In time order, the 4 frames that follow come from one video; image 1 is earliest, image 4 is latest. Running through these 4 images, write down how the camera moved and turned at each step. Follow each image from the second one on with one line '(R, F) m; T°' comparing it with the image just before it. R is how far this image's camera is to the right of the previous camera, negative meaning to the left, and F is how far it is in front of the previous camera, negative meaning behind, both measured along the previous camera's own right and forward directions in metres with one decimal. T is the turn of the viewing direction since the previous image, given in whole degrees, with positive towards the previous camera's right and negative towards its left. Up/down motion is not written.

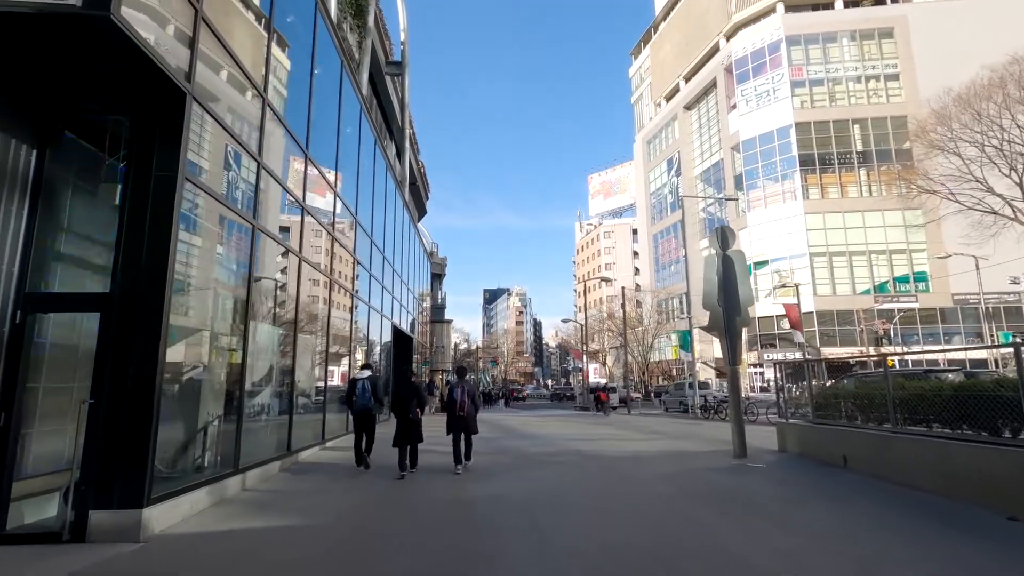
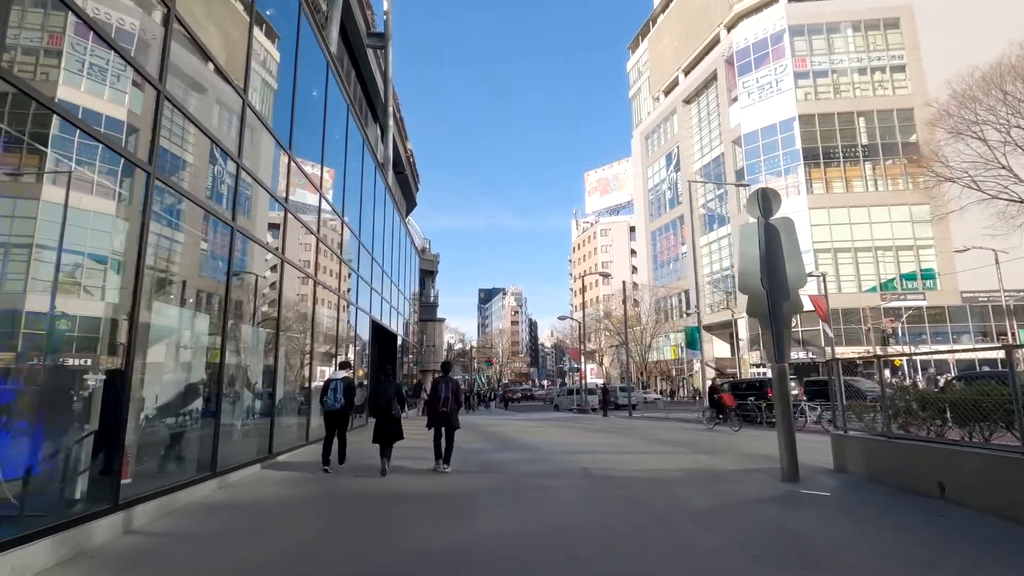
(+0.1, +1.6) m; 0°
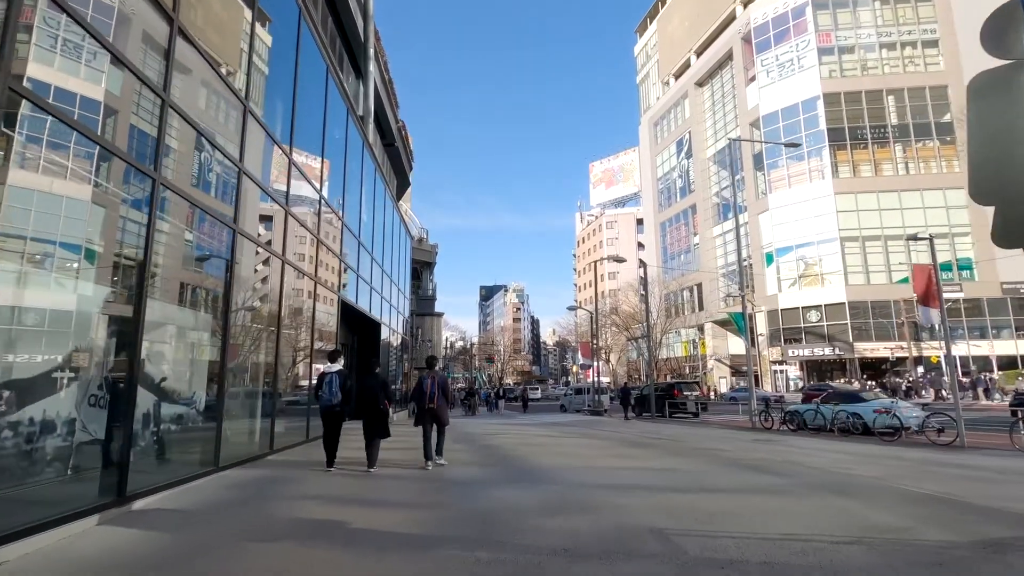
(-0.1, +3.0) m; 0°
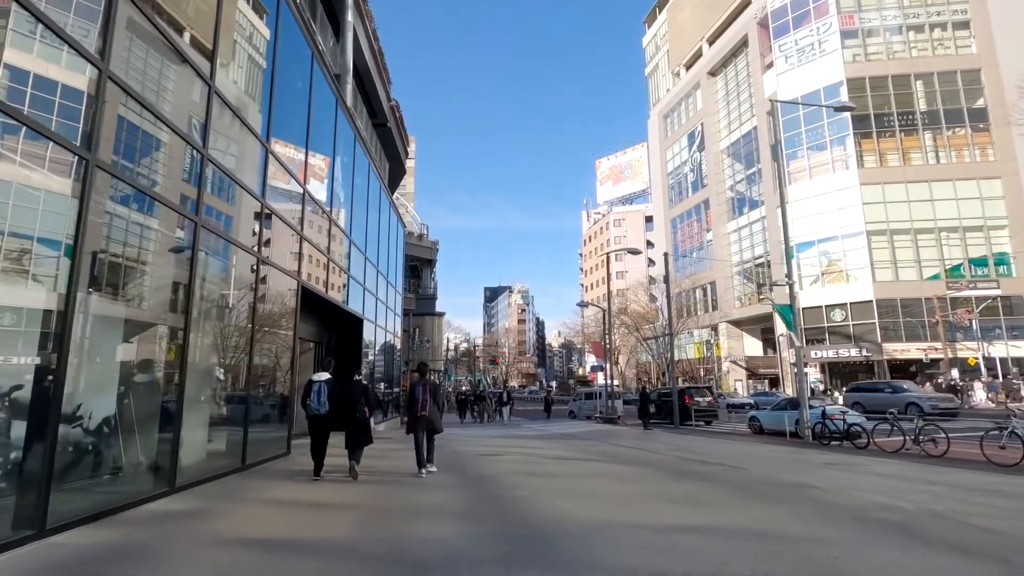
(0.0, +2.3) m; -1°
